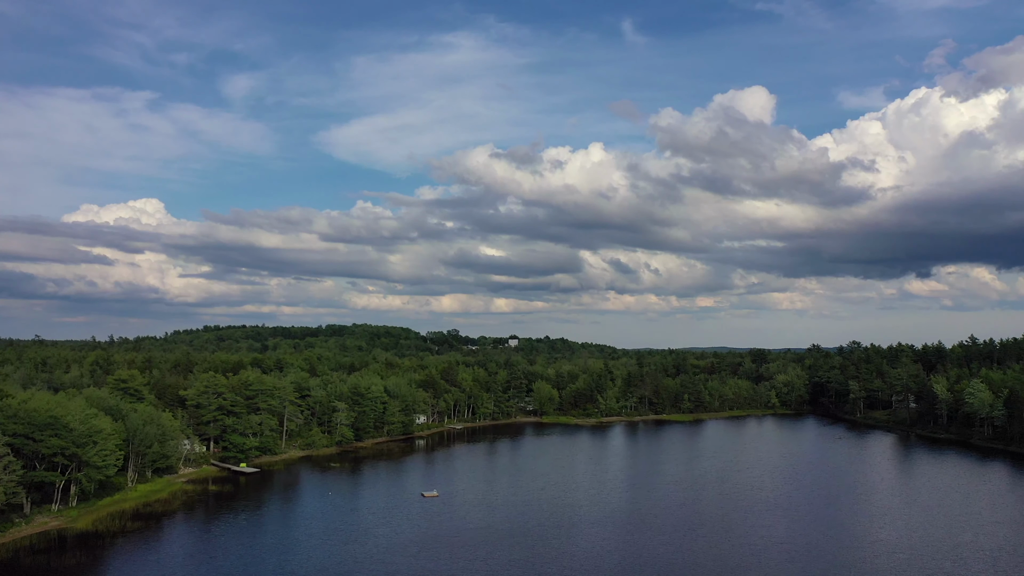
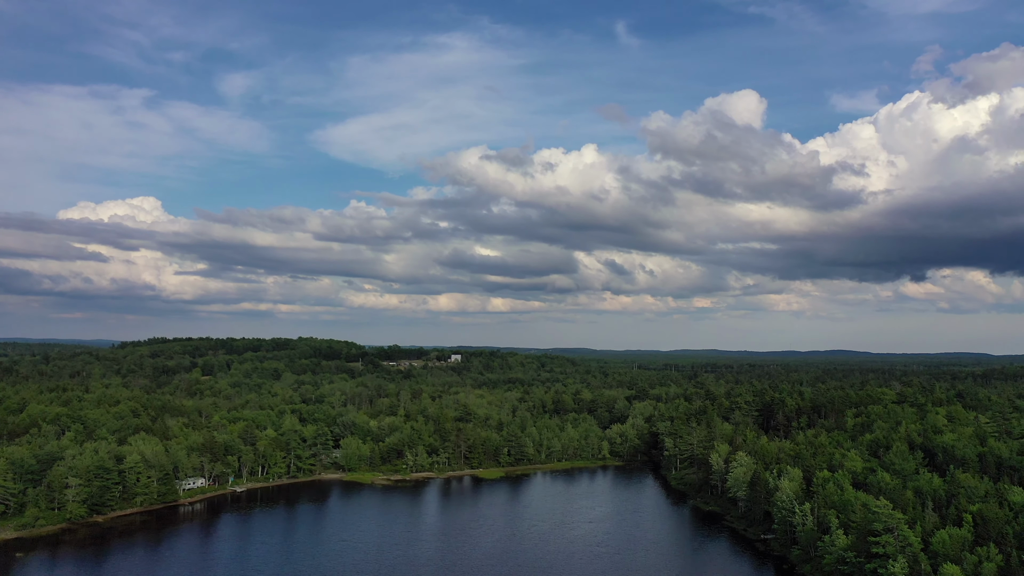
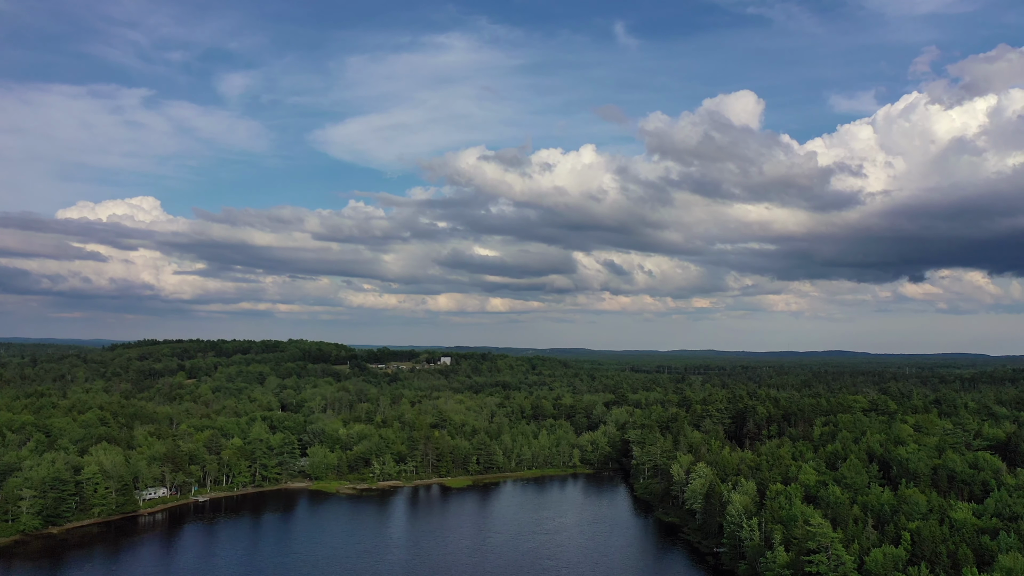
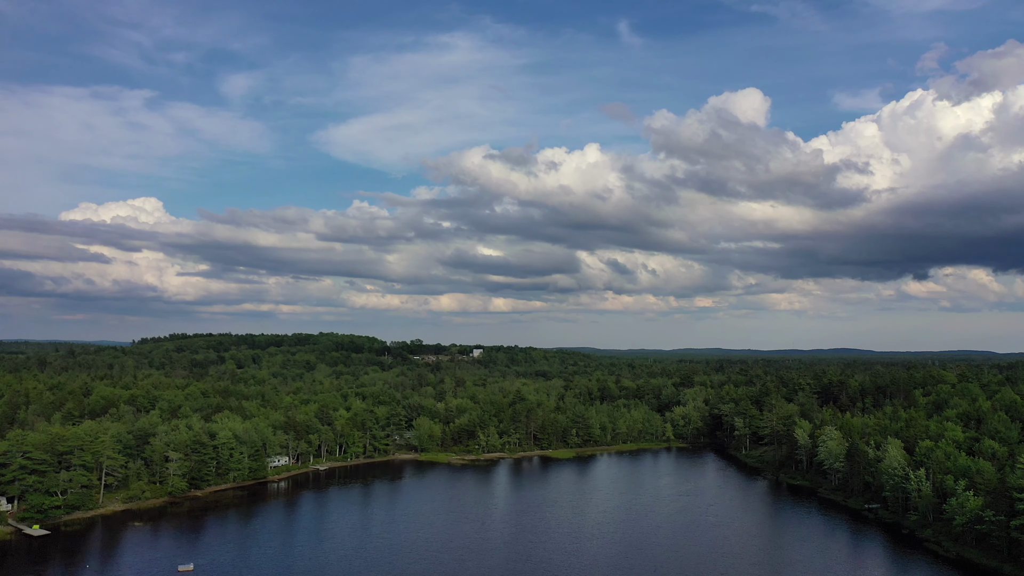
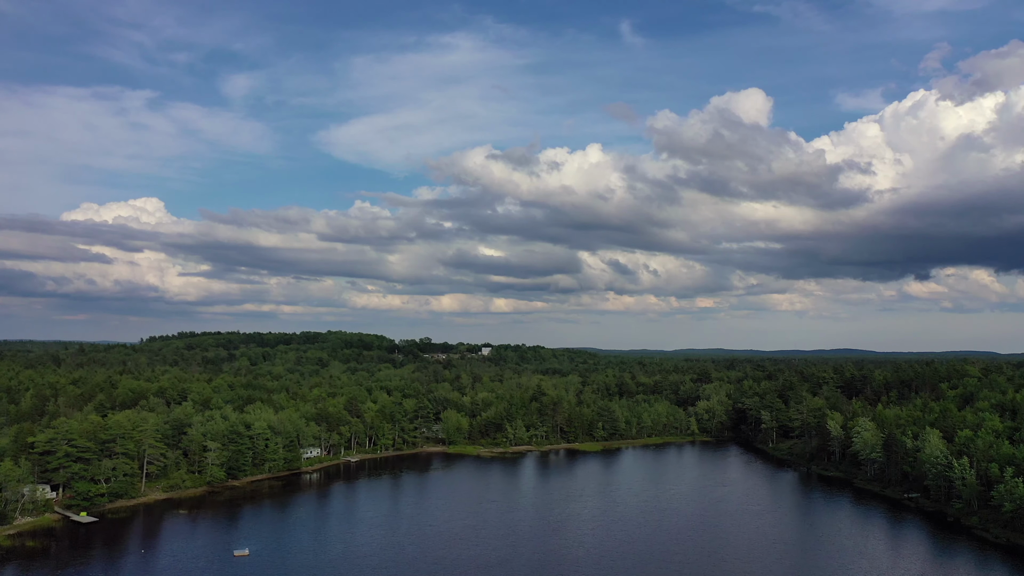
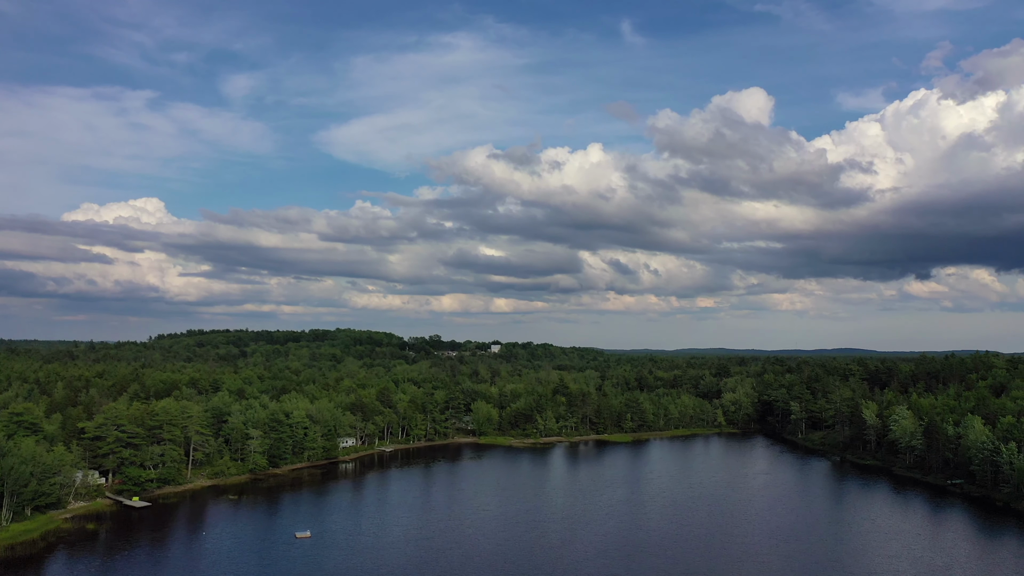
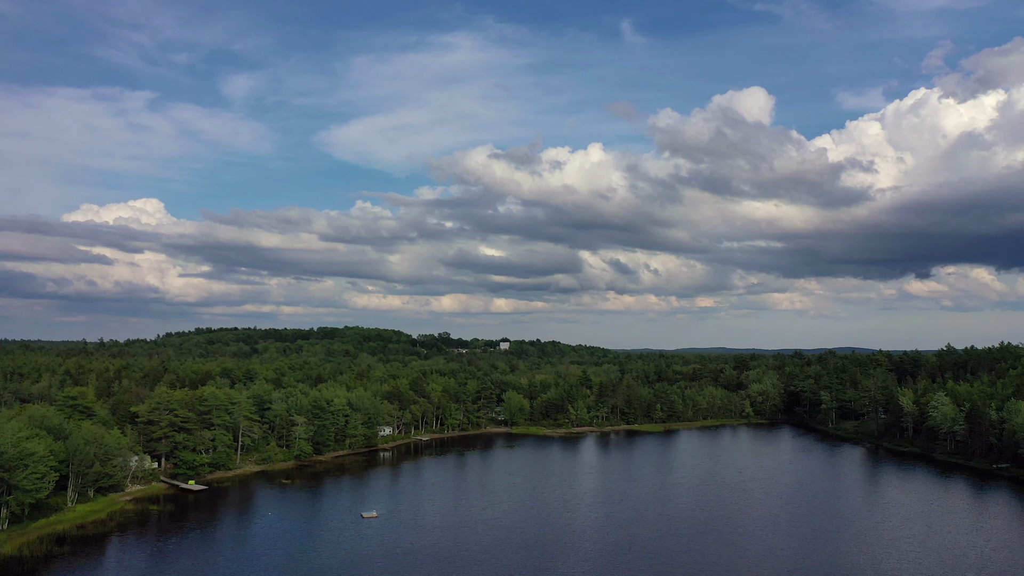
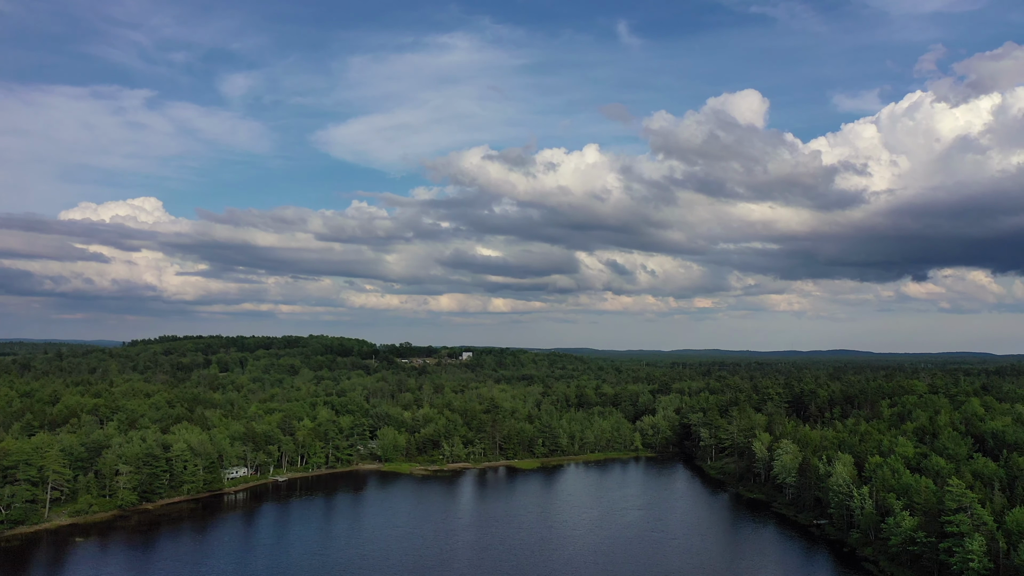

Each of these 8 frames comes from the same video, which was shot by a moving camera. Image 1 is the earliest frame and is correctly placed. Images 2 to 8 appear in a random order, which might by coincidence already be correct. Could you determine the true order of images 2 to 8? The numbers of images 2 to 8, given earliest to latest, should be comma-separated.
7, 6, 5, 4, 8, 2, 3
